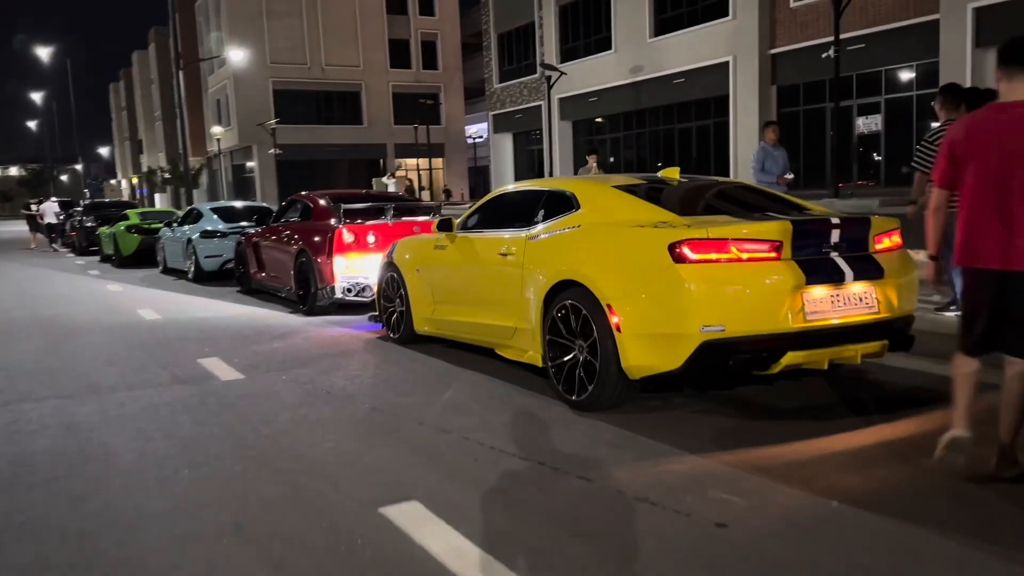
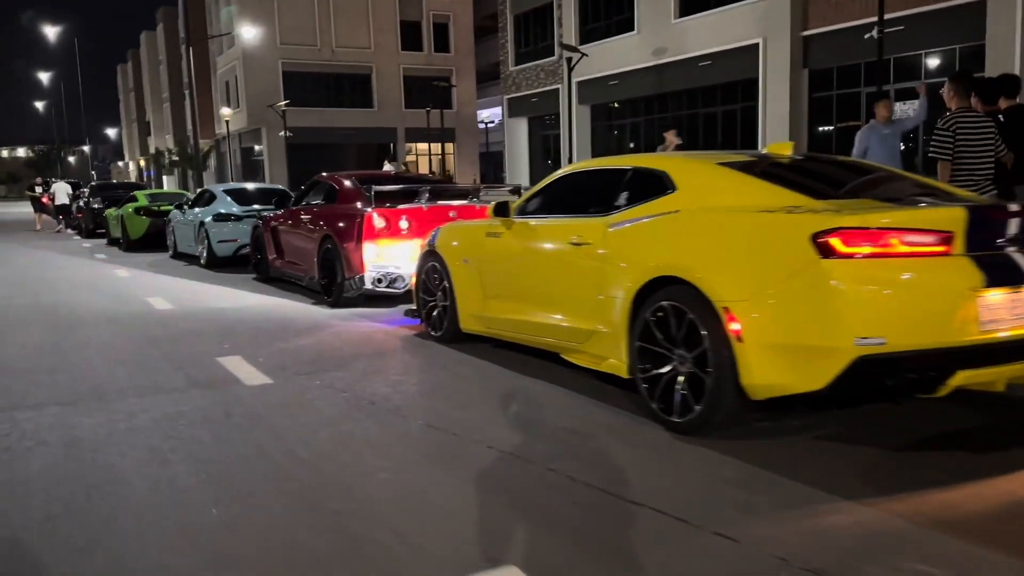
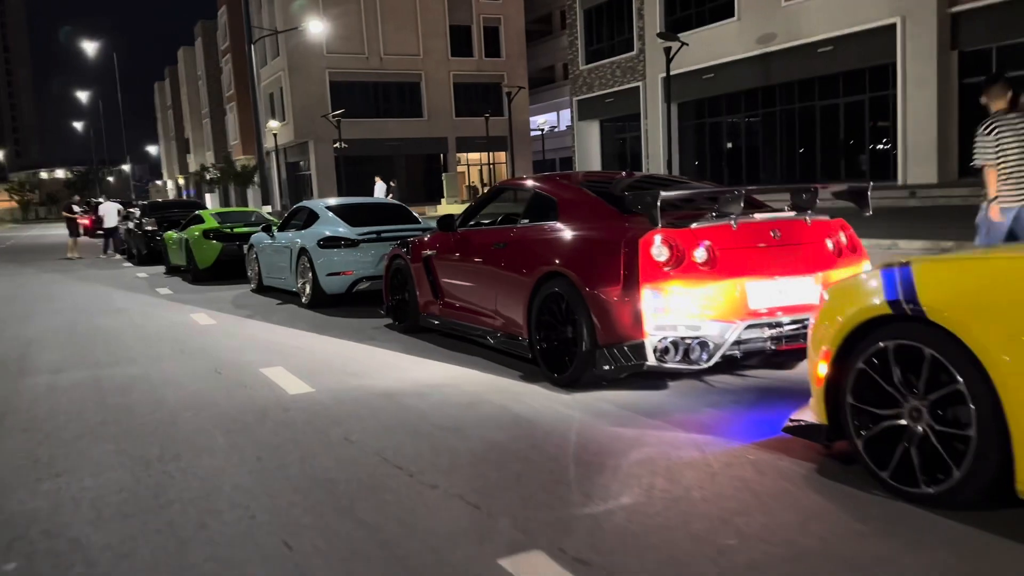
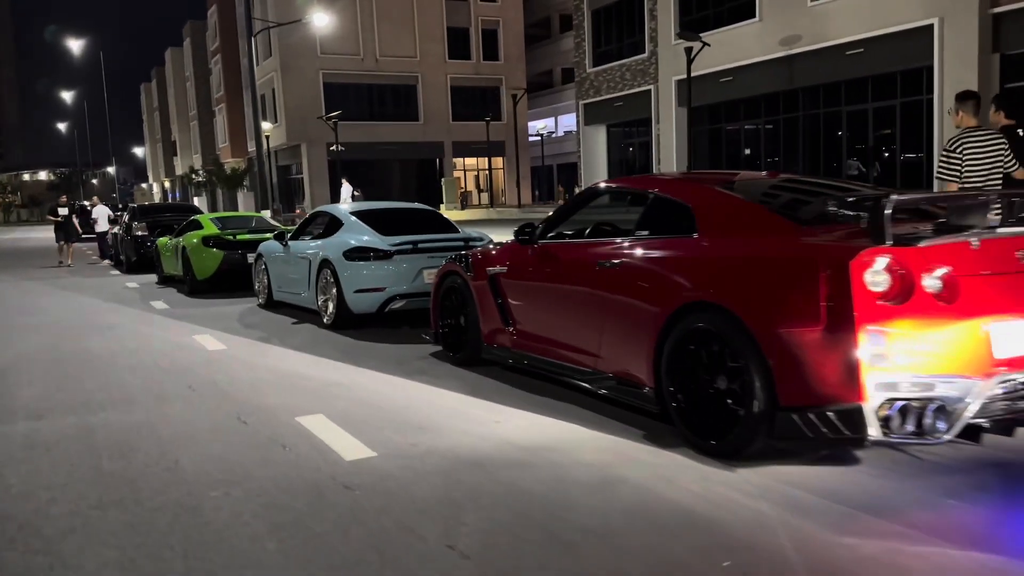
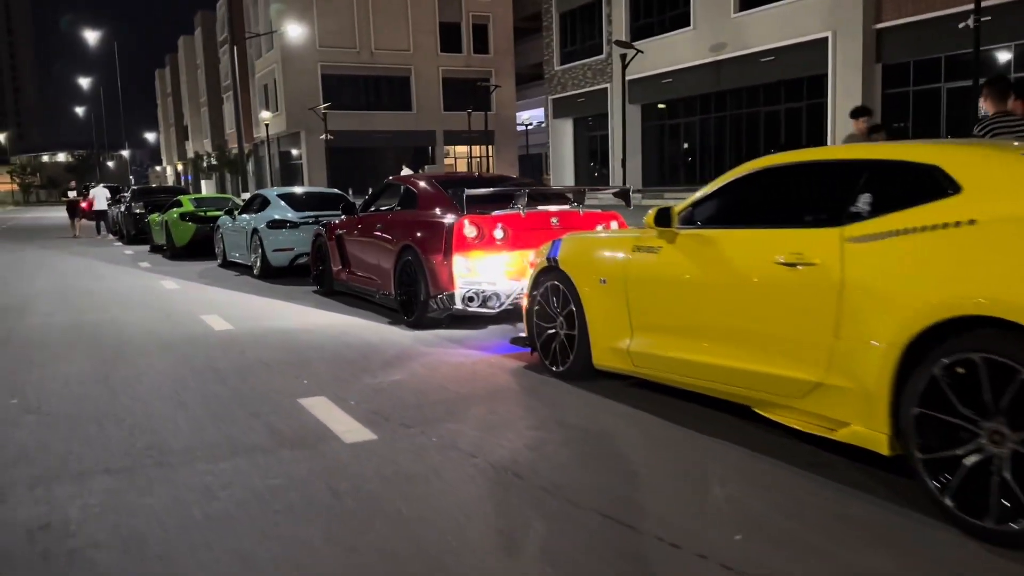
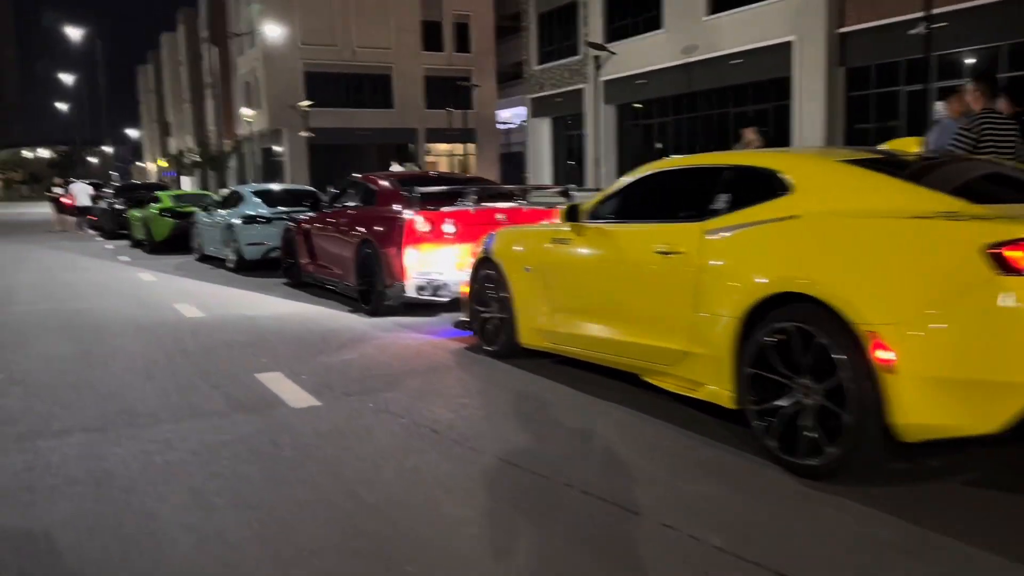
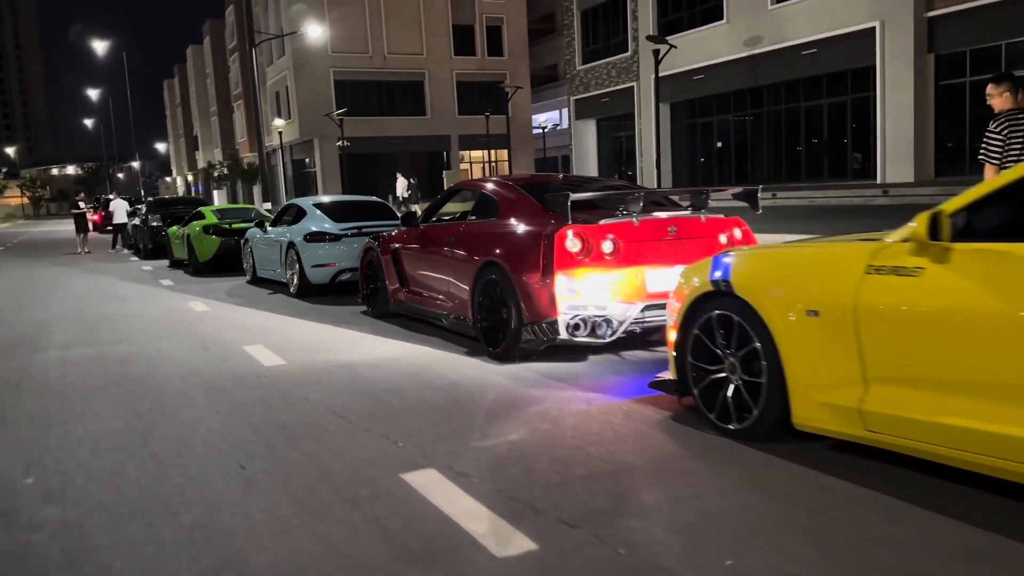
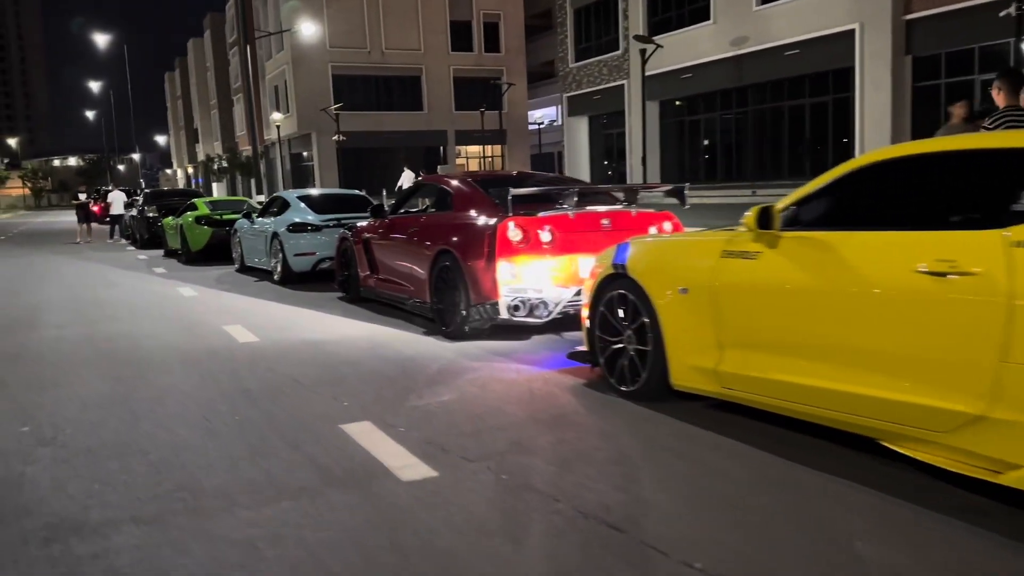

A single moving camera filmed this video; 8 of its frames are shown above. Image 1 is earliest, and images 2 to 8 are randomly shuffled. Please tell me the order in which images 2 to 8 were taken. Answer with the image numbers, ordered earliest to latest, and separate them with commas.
2, 6, 5, 8, 7, 3, 4
